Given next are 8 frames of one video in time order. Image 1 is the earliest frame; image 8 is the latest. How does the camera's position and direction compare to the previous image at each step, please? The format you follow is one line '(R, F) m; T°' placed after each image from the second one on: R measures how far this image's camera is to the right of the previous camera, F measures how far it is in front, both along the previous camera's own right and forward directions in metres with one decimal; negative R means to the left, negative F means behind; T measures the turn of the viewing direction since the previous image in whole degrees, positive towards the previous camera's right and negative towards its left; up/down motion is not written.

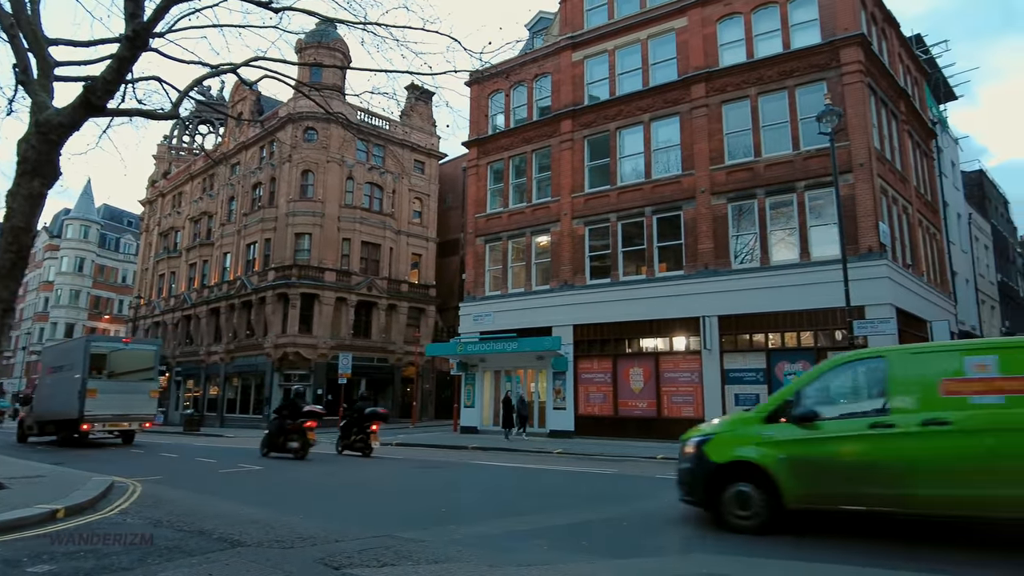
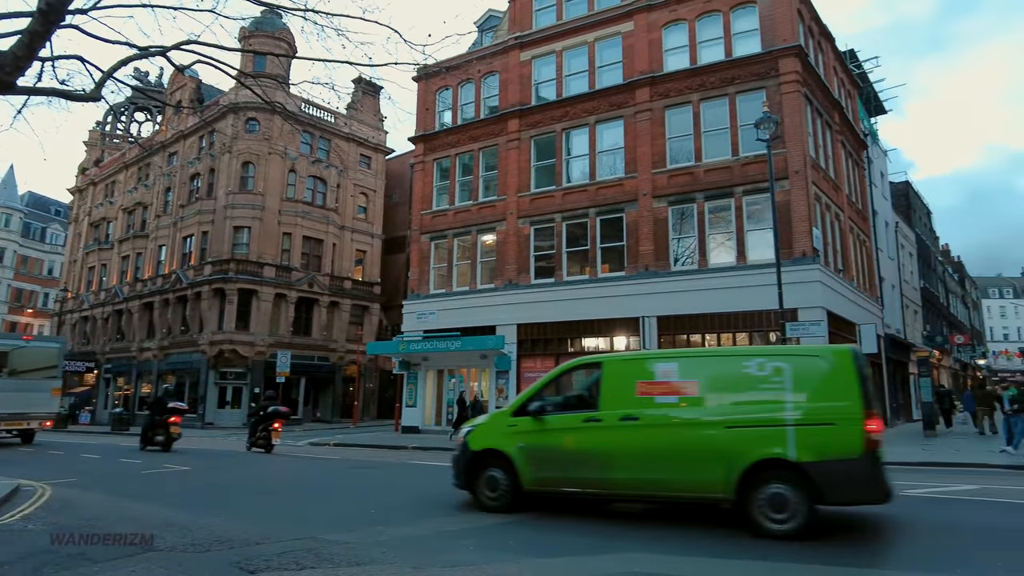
(+0.2, +0.1) m; +4°
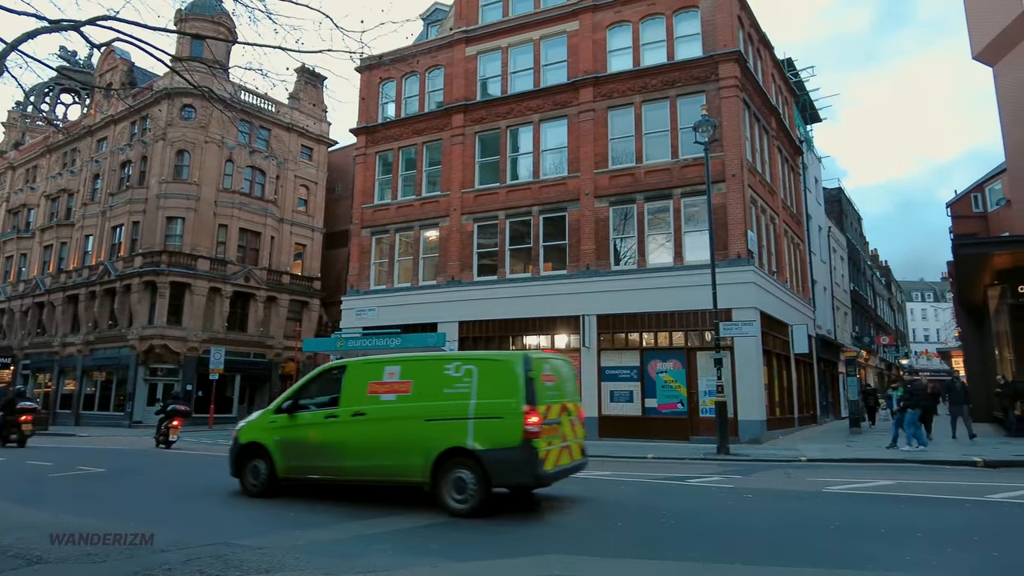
(+0.2, +0.2) m; +5°
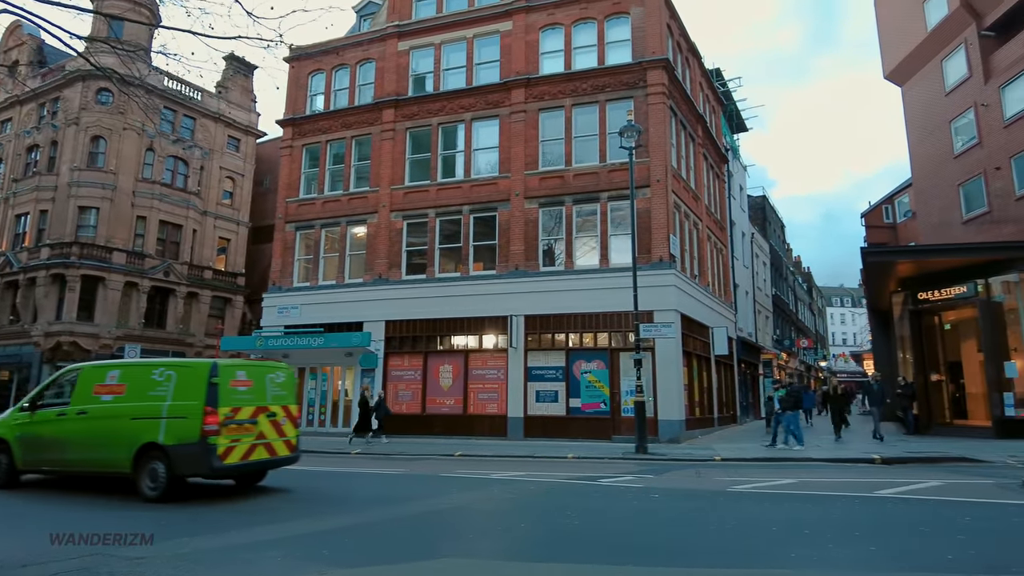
(+0.3, +0.1) m; +5°
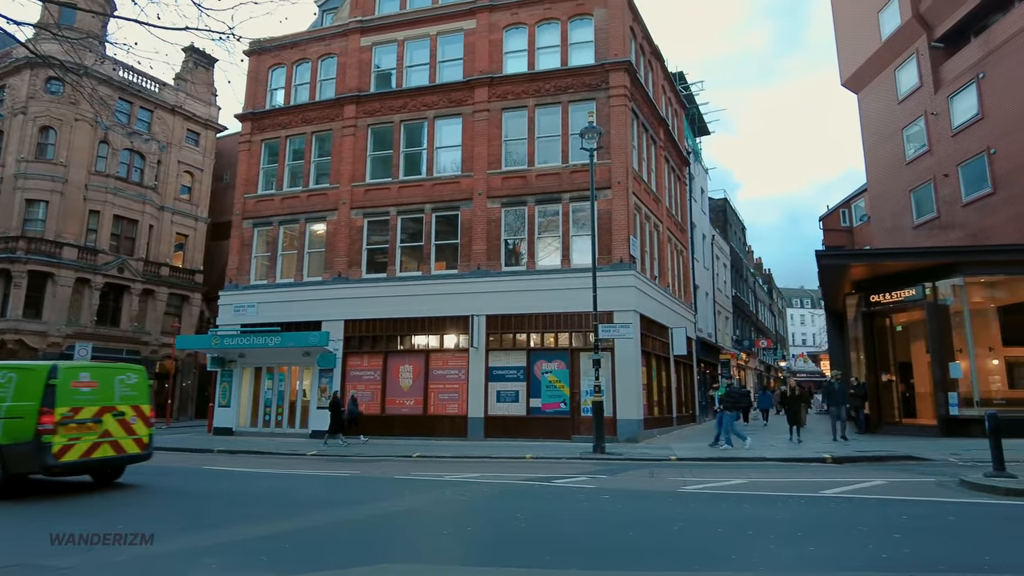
(+0.2, +0.1) m; +3°
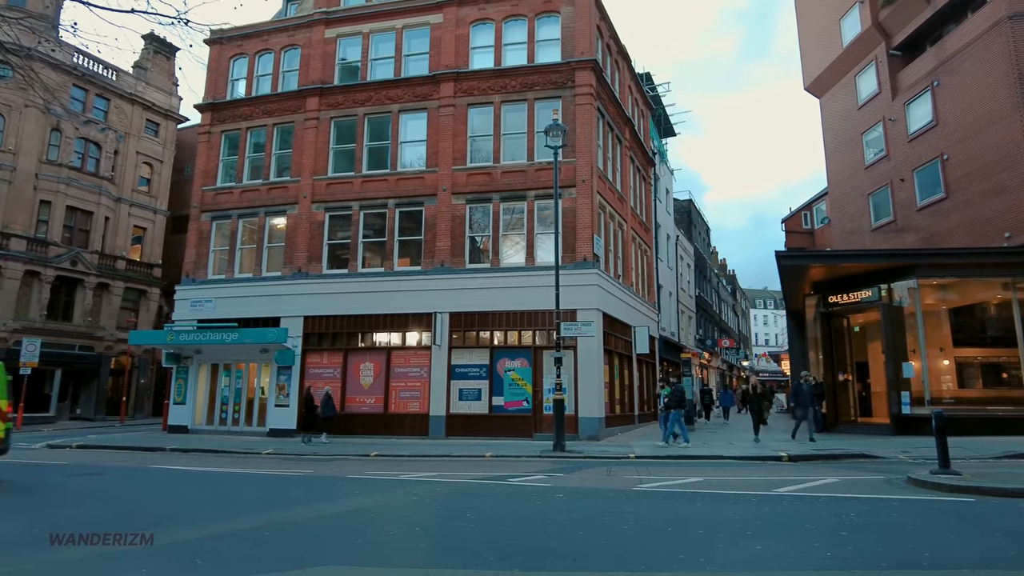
(+0.2, +0.1) m; +3°
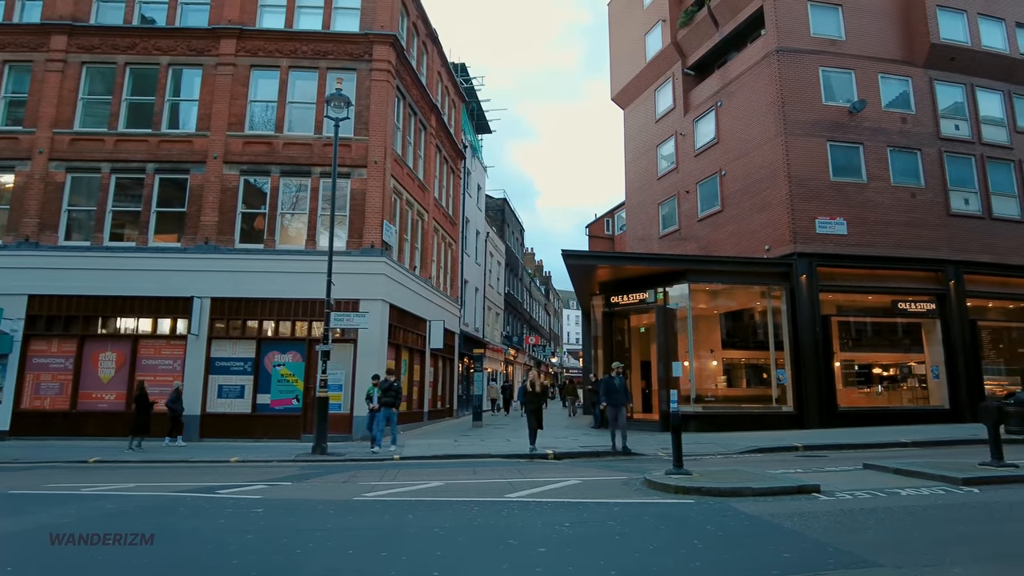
(+1.3, +0.9) m; +15°
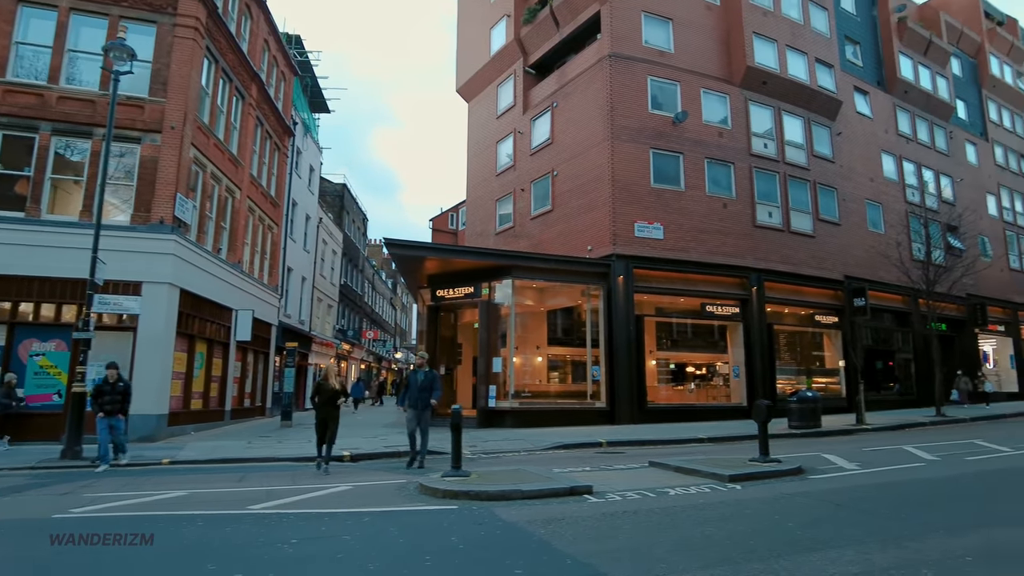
(+1.0, +0.6) m; +12°
